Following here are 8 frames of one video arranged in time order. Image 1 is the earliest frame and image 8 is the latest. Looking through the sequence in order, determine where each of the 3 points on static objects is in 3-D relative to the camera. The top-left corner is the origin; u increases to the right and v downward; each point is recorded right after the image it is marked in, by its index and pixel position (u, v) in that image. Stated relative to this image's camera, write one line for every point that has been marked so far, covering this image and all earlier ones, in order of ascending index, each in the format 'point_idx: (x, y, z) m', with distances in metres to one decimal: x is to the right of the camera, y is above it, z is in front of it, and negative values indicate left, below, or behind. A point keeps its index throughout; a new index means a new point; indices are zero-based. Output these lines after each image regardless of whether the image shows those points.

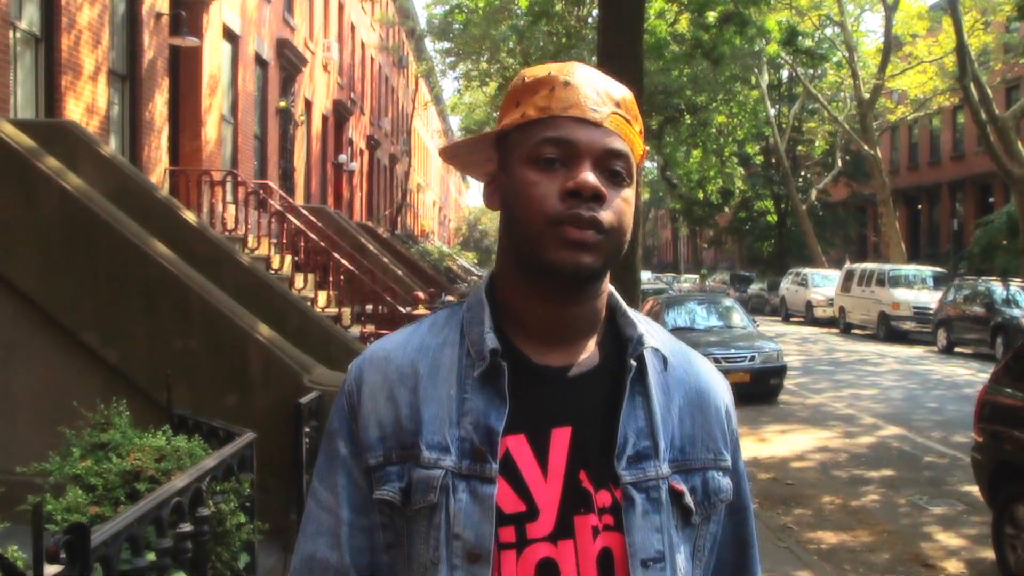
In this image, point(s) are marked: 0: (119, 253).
0: (-2.4, +0.2, +6.4) m
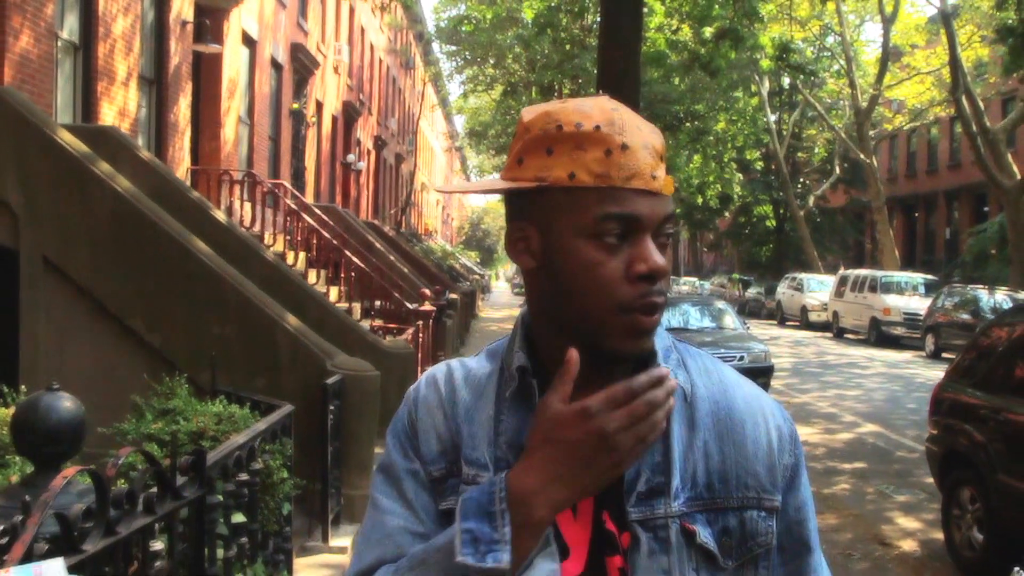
0: (-2.3, +0.2, +7.1) m
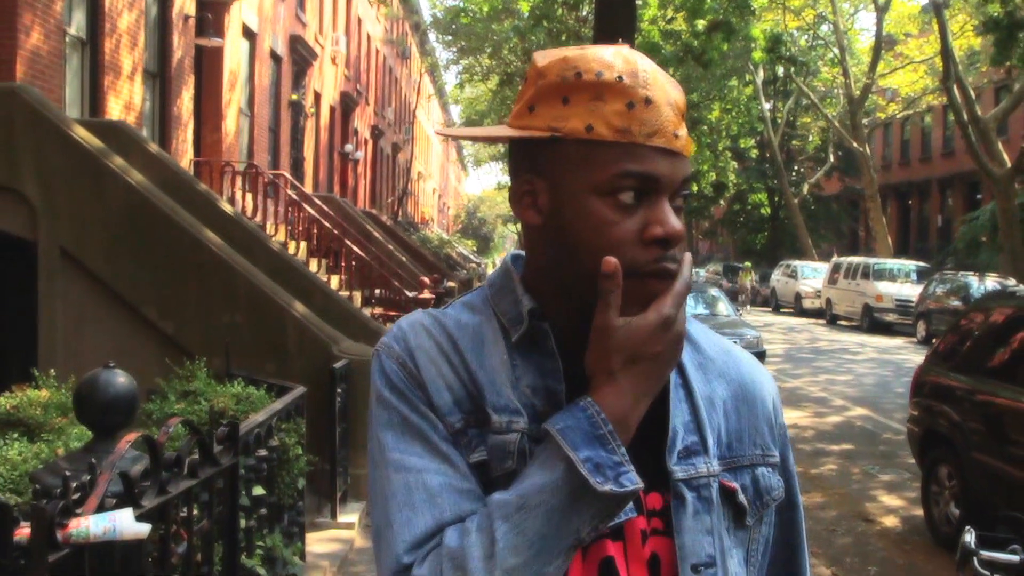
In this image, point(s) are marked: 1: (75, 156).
0: (-2.4, +0.3, +7.4) m
1: (-3.1, +0.9, +7.4) m
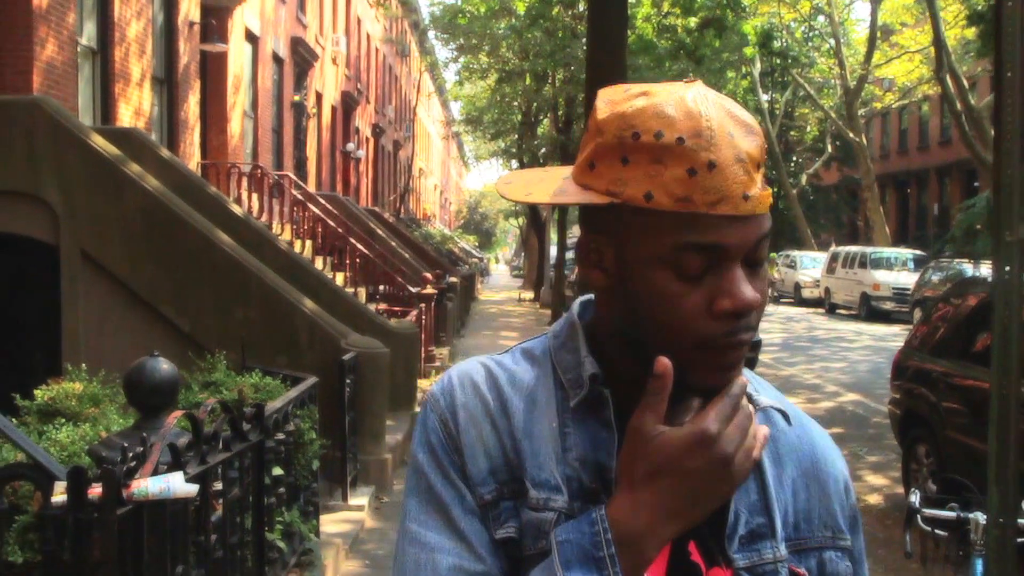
0: (-2.4, +0.3, +7.8) m
1: (-3.1, +0.9, +7.8) m
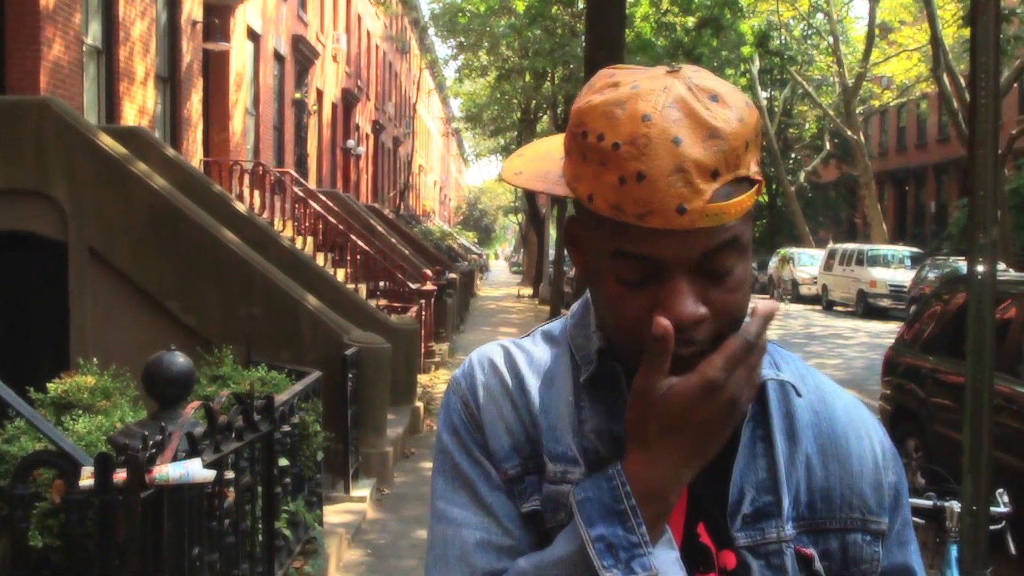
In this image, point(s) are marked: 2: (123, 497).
0: (-2.4, +0.4, +8.0) m
1: (-3.1, +1.0, +8.0) m
2: (-1.0, -0.5, +2.7) m
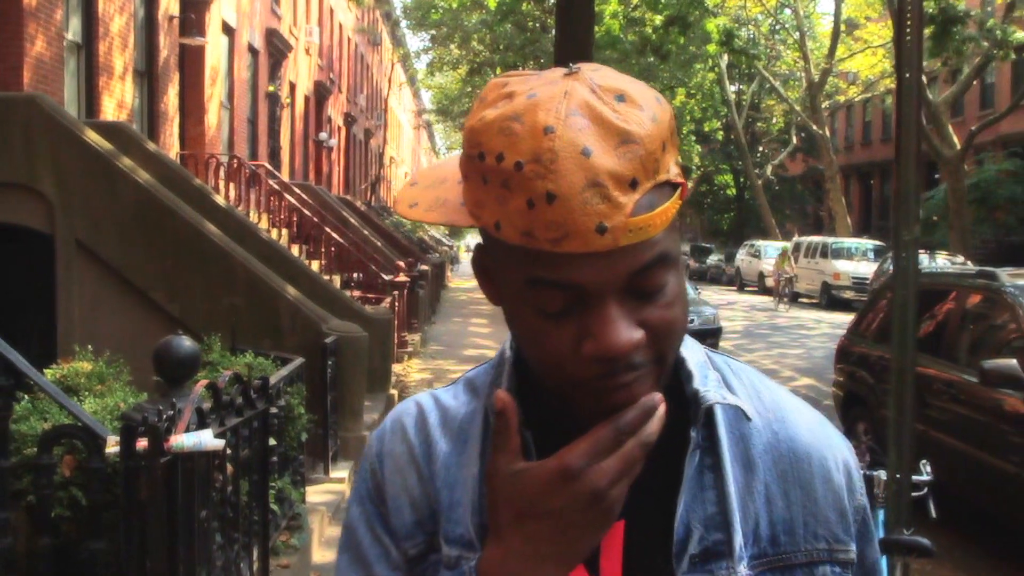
0: (-2.6, +0.4, +8.3) m
1: (-3.3, +1.0, +8.3) m
2: (-1.1, -0.5, +3.1) m
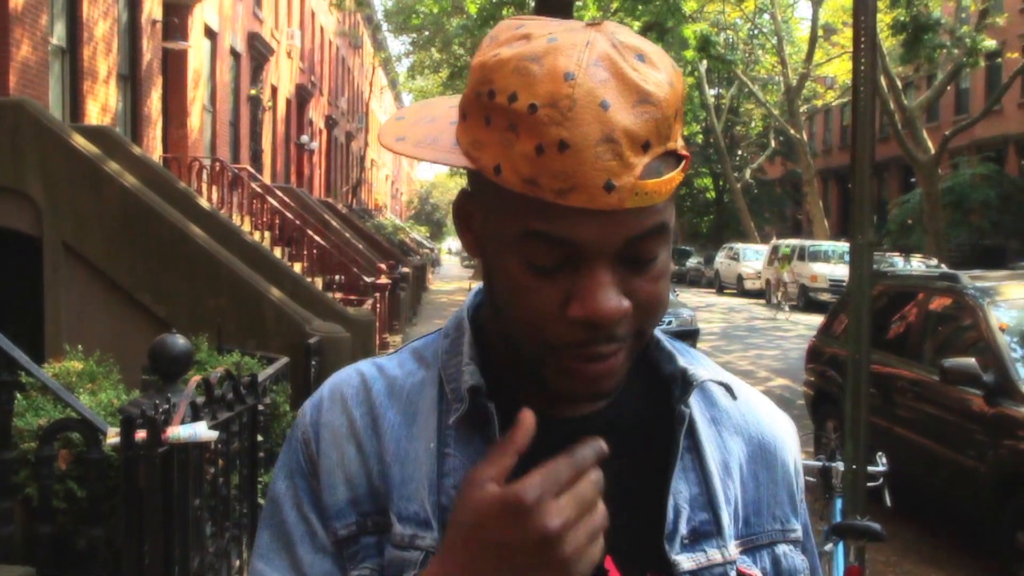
0: (-2.8, +0.4, +8.5) m
1: (-3.5, +1.0, +8.4) m
2: (-1.1, -0.5, +3.2) m
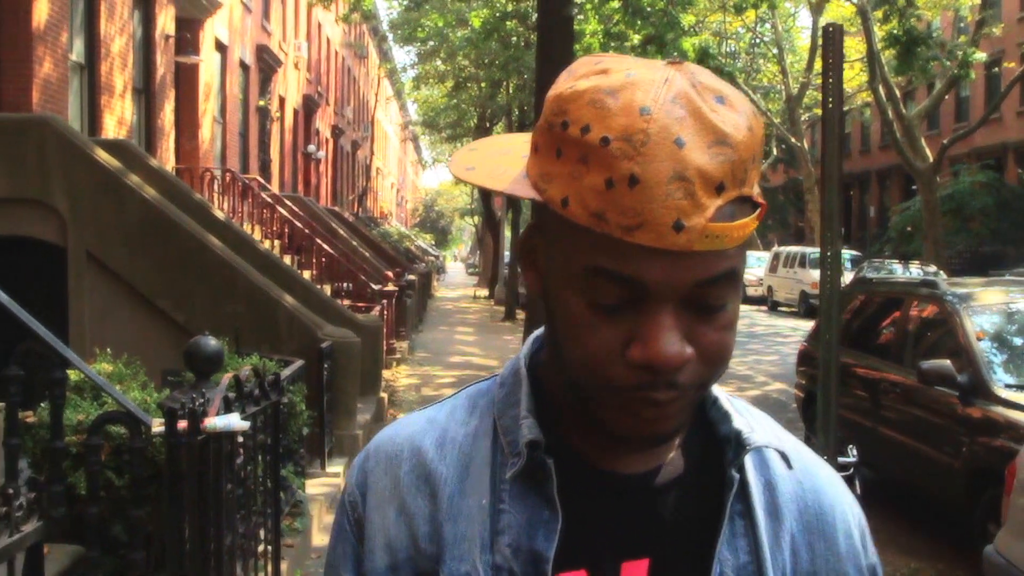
0: (-2.8, +0.4, +8.9) m
1: (-3.5, +1.0, +8.8) m
2: (-1.1, -0.5, +3.6) m
